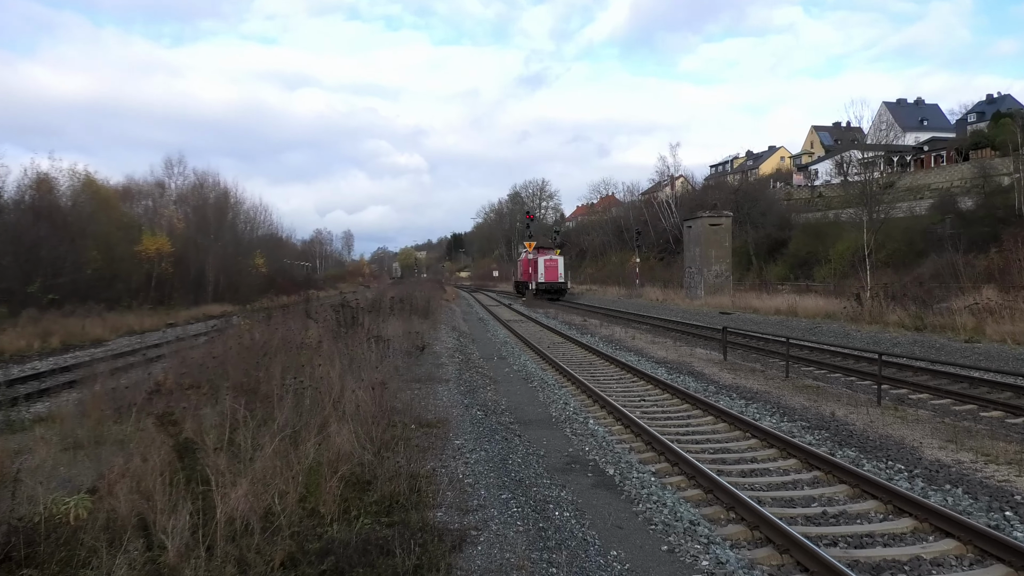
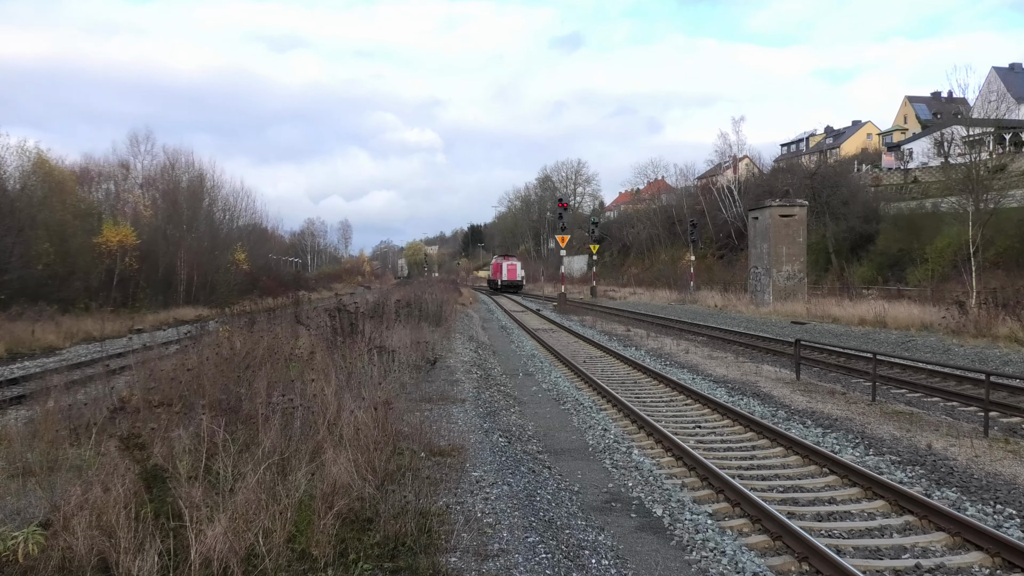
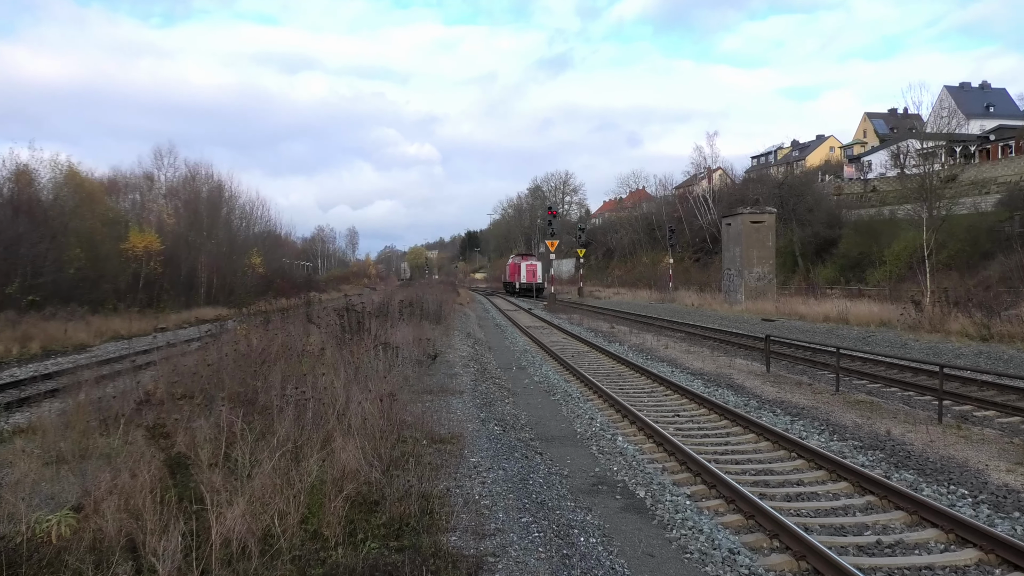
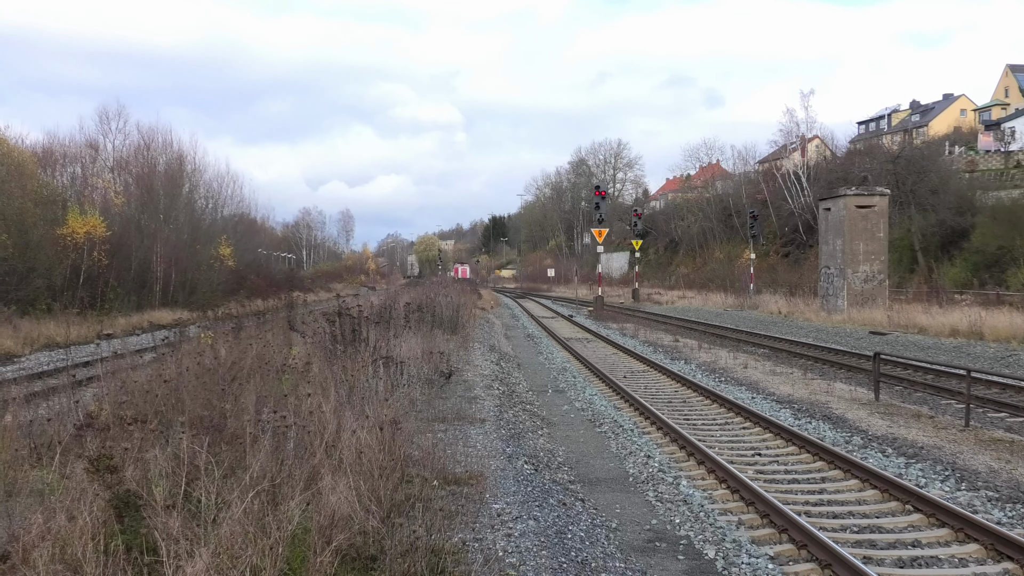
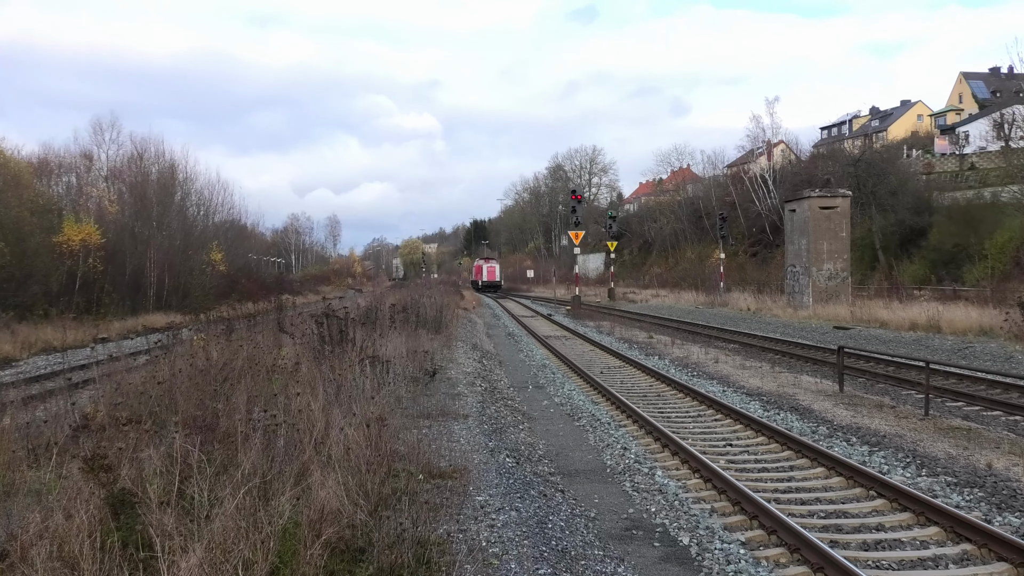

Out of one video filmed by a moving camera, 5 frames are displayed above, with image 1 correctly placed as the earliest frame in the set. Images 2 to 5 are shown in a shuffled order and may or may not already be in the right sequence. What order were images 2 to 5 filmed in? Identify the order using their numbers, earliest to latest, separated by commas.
3, 2, 5, 4
